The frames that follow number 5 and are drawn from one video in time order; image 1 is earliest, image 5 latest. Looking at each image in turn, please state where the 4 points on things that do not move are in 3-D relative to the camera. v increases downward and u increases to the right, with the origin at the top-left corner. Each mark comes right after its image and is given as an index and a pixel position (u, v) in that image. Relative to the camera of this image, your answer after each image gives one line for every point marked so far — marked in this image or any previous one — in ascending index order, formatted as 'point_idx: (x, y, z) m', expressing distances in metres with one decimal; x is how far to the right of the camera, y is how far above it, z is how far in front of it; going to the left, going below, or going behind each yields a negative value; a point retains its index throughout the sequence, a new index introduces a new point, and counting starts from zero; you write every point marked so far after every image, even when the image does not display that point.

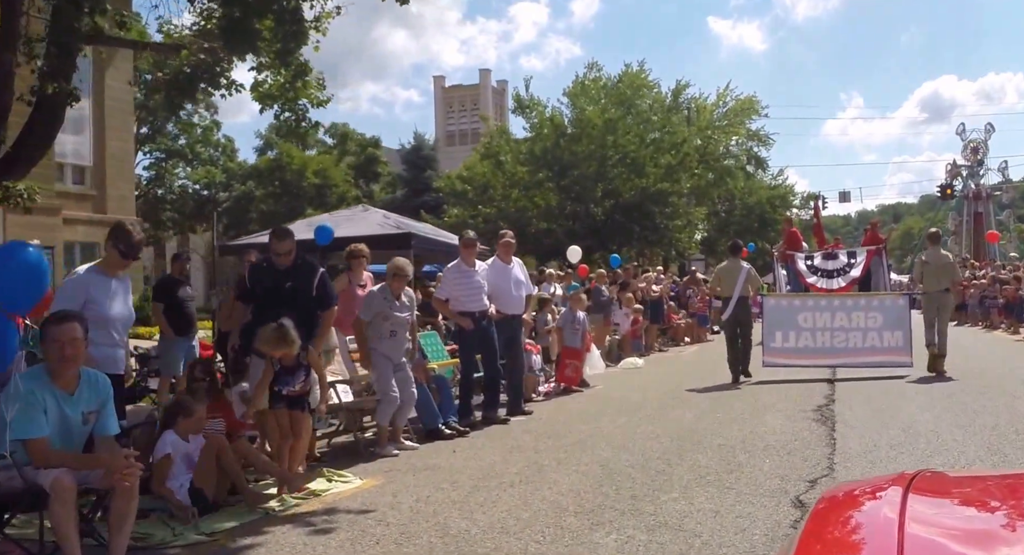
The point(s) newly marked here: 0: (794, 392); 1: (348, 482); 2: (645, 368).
0: (+3.2, -1.3, +11.8) m
1: (-1.1, -1.4, +7.3) m
2: (+2.2, -1.5, +17.2) m
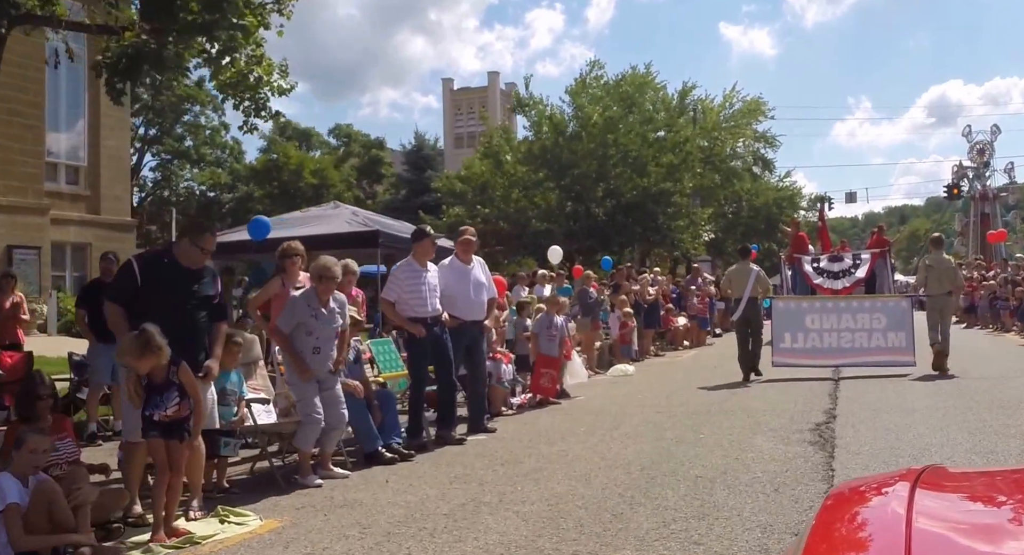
0: (+2.8, -1.3, +10.6) m
1: (-1.6, -1.4, +6.0) m
2: (+1.9, -1.5, +15.9) m
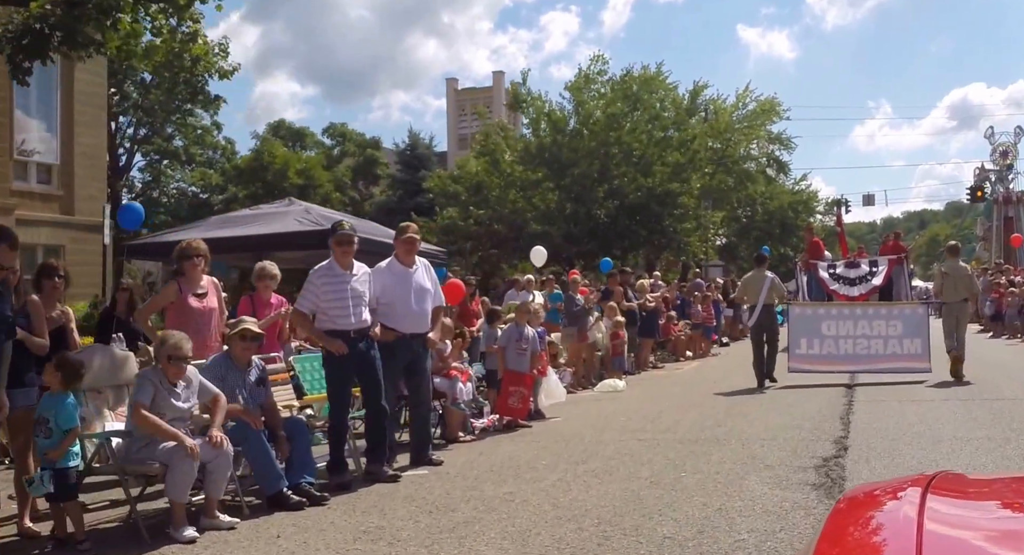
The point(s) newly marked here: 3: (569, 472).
0: (+2.4, -1.3, +9.0) m
1: (-2.0, -1.4, +4.5) m
2: (+1.6, -1.6, +14.4) m
3: (+0.4, -1.4, +7.6) m
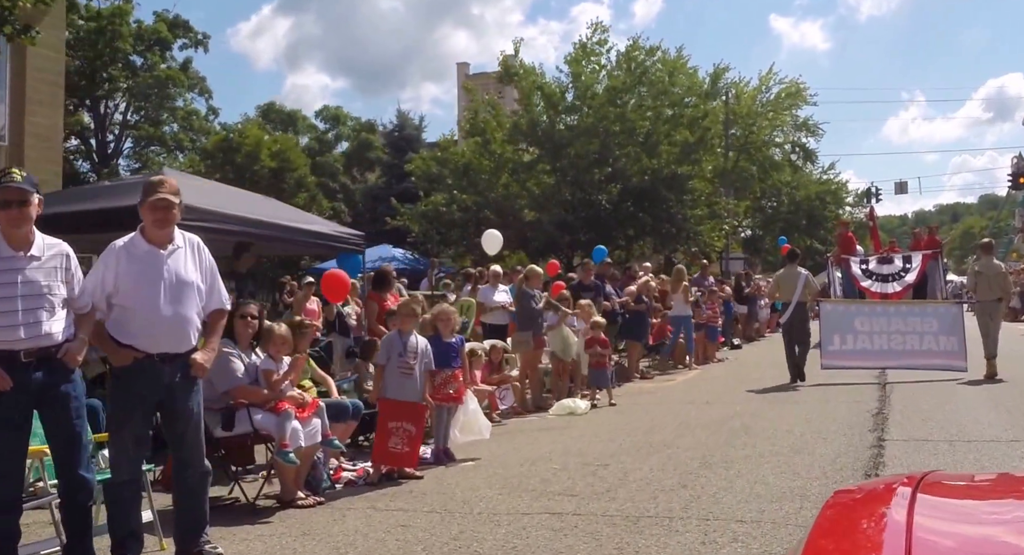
0: (+1.5, -1.3, +5.8) m
1: (-3.0, -1.4, +1.5) m
2: (+0.9, -1.5, +11.2) m
3: (-0.5, -1.3, +4.5) m
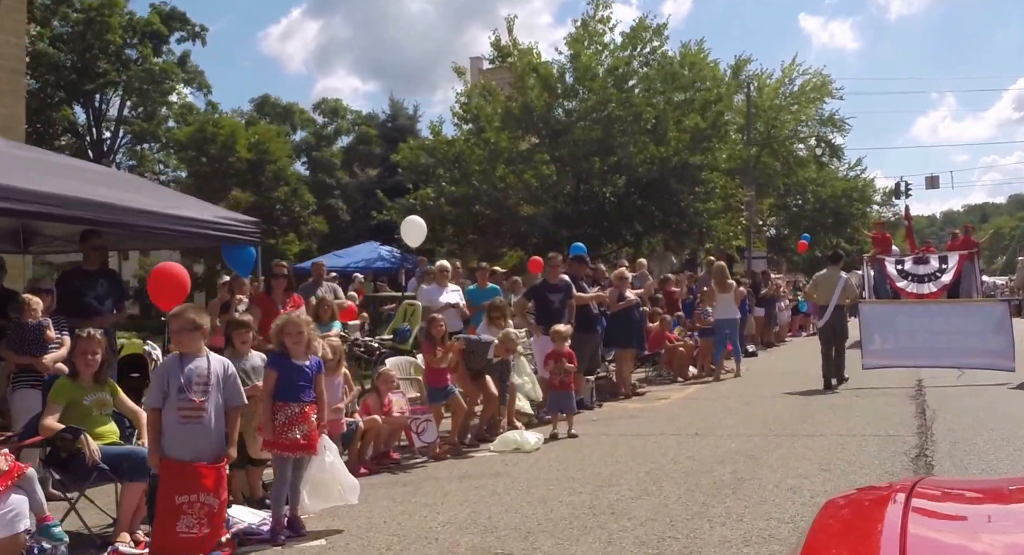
0: (+0.8, -1.2, +3.2) m
1: (-3.8, -1.3, -1.0) m
2: (+0.3, -1.4, +8.7) m
3: (-1.3, -1.3, +1.9) m
